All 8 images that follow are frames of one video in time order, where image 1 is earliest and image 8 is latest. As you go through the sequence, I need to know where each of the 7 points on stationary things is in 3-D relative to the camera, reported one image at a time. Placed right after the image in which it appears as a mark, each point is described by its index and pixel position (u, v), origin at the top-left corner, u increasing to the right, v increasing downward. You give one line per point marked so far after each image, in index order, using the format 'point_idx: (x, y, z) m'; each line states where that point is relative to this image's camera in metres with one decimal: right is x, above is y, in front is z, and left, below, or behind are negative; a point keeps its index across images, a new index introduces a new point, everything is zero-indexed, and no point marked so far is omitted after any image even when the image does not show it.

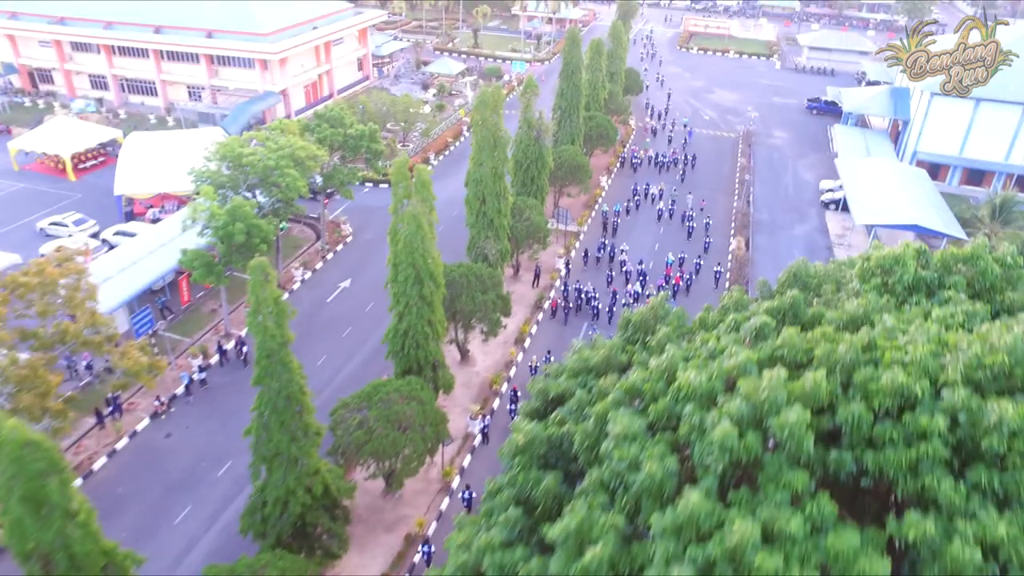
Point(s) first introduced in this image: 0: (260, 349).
0: (-4.7, -1.1, +14.5) m
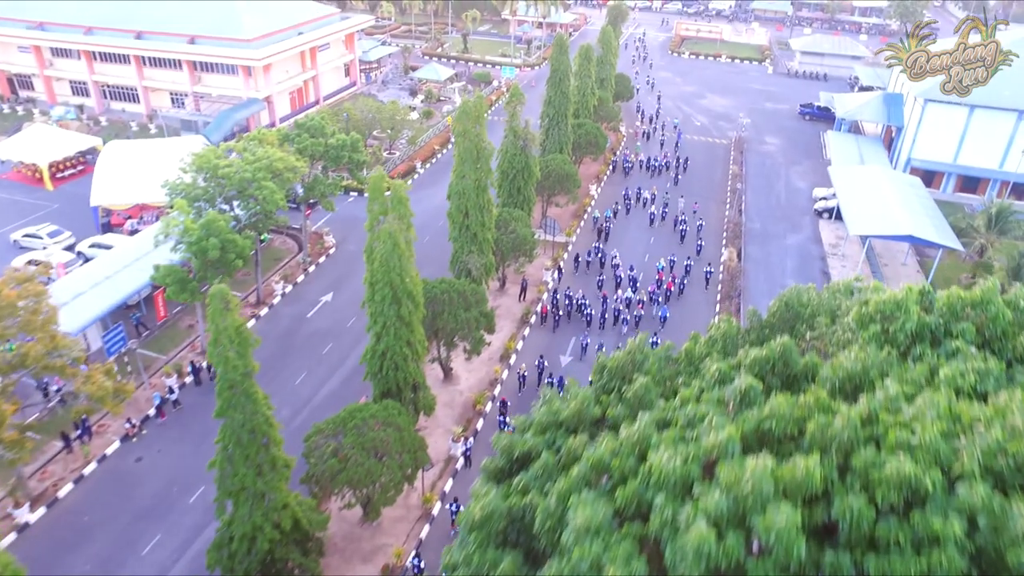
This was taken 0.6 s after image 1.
0: (-5.1, -1.6, +13.7) m
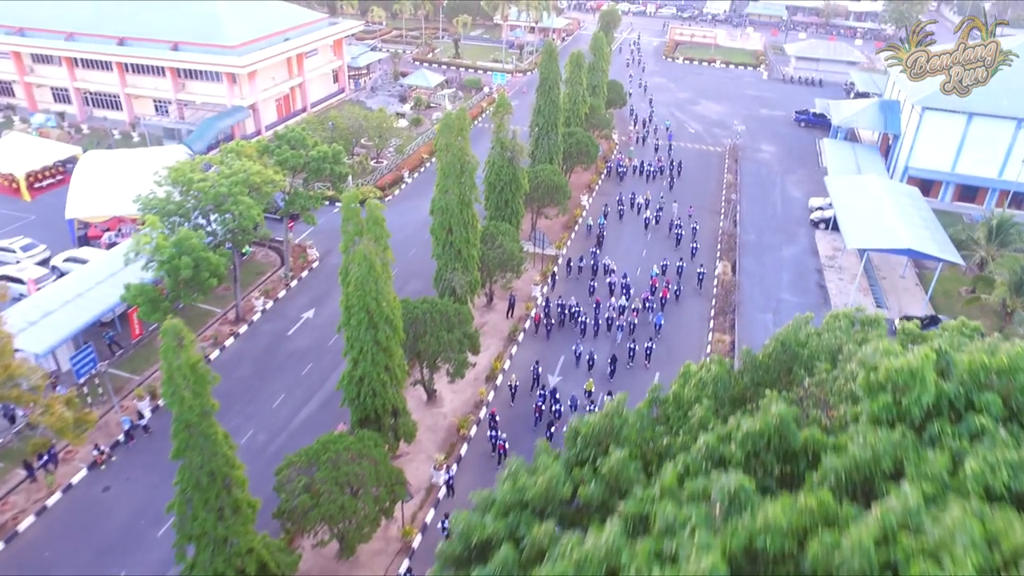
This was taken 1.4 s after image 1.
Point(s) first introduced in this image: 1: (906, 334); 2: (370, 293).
0: (-5.5, -2.1, +12.7) m
1: (+6.7, -0.8, +13.3) m
2: (-3.2, -0.1, +17.8) m
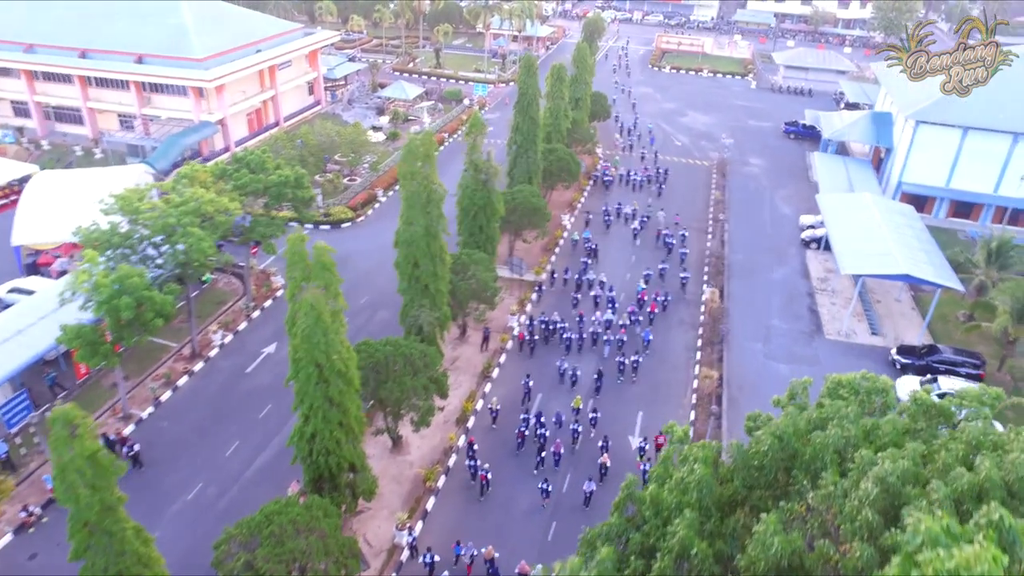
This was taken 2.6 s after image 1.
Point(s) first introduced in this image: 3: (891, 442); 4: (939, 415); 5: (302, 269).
0: (-6.1, -3.2, +10.9) m
1: (+6.0, -1.8, +11.6) m
2: (-4.0, -1.2, +16.1) m
3: (+5.2, -2.2, +10.9) m
4: (+6.3, -1.9, +11.5) m
5: (-4.2, +0.4, +15.7) m
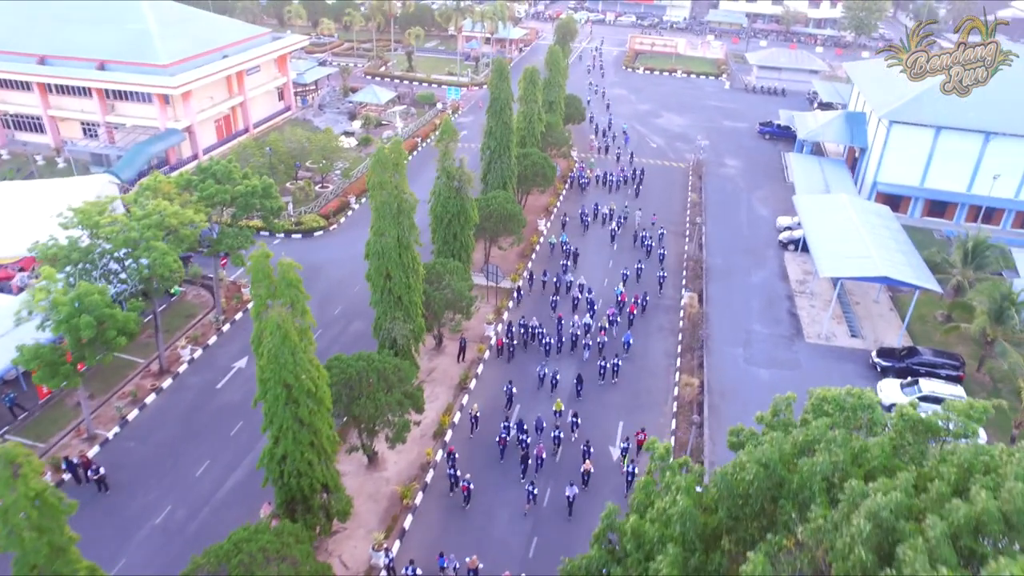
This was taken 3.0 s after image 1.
0: (-6.4, -3.5, +10.2) m
1: (+5.7, -1.9, +11.3) m
2: (-4.4, -1.5, +15.4) m
3: (+4.9, -2.4, +10.5) m
4: (+5.9, -2.0, +11.2) m
5: (-4.7, 0.0, +15.1) m
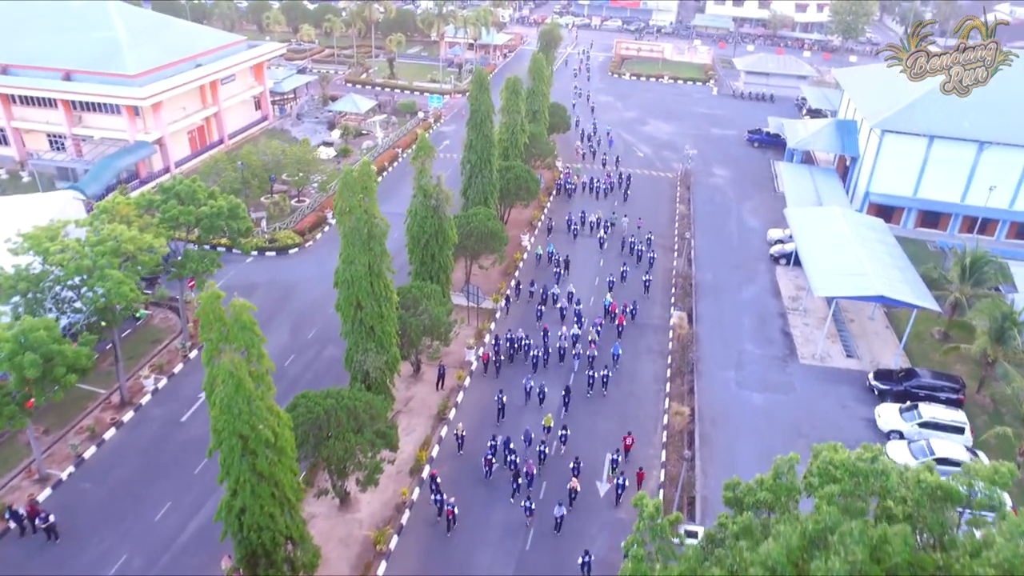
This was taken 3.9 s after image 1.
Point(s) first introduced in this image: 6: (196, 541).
0: (-6.8, -4.3, +8.9) m
1: (+5.3, -2.6, +10.1) m
2: (-4.9, -2.3, +14.1) m
3: (+4.6, -3.0, +9.3) m
4: (+5.6, -2.7, +10.0) m
5: (-5.2, -0.7, +13.8) m
6: (-8.0, -6.4, +19.8) m
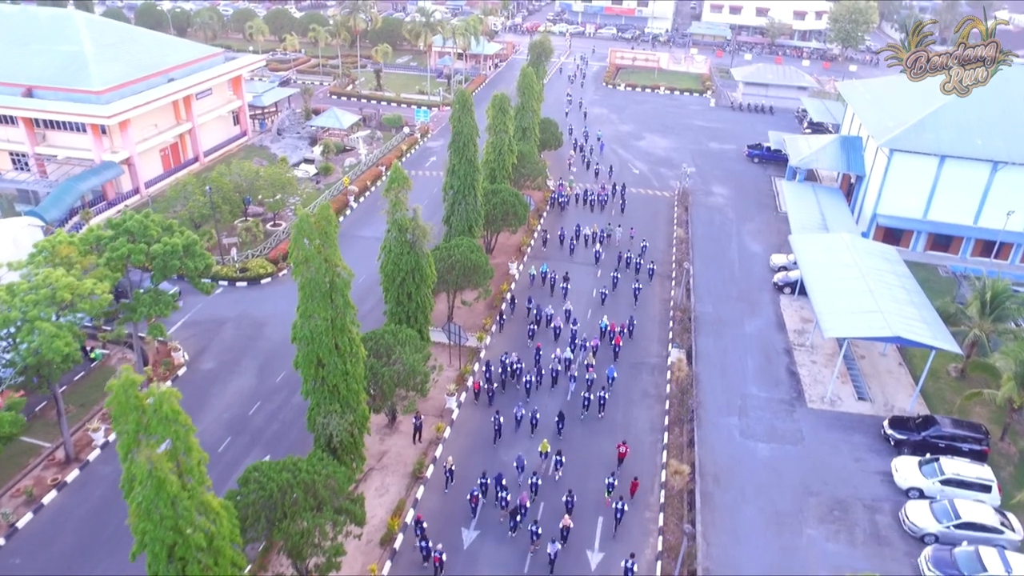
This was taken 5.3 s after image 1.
0: (-7.2, -5.5, +6.7) m
1: (+4.9, -3.8, +8.0) m
2: (-5.3, -3.5, +12.0) m
3: (+4.2, -4.2, +7.2) m
4: (+5.2, -3.9, +7.9) m
5: (-5.6, -2.0, +11.6) m
6: (-8.5, -7.7, +17.6) m
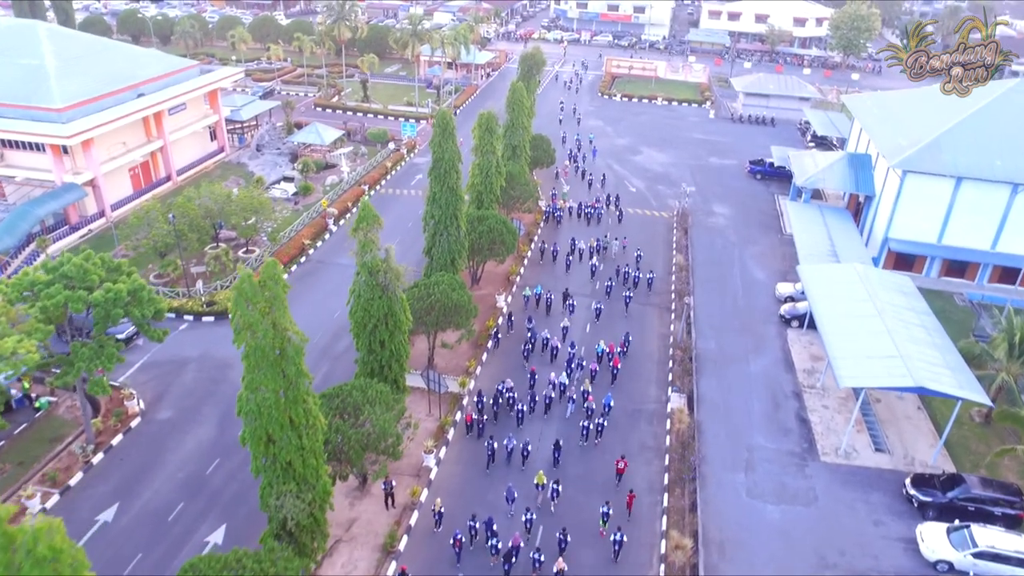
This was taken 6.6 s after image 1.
0: (-7.5, -6.8, +4.4) m
1: (+4.5, -5.0, +5.7) m
2: (-5.7, -4.8, +9.7) m
3: (+3.8, -5.5, +4.9) m
4: (+4.8, -5.1, +5.6) m
5: (-6.0, -3.2, +9.3) m
6: (-8.9, -8.9, +15.2) m
